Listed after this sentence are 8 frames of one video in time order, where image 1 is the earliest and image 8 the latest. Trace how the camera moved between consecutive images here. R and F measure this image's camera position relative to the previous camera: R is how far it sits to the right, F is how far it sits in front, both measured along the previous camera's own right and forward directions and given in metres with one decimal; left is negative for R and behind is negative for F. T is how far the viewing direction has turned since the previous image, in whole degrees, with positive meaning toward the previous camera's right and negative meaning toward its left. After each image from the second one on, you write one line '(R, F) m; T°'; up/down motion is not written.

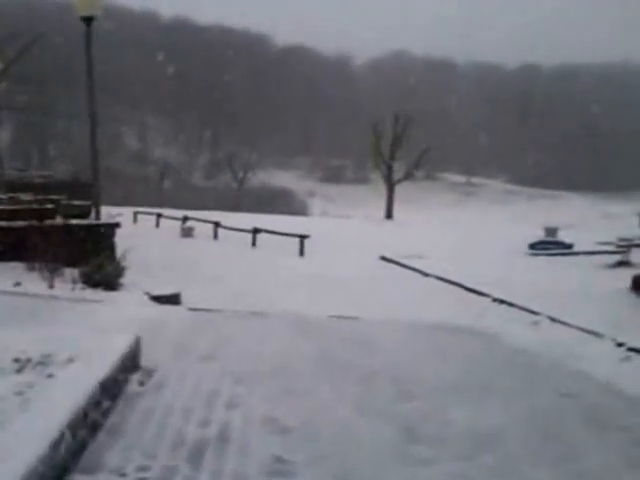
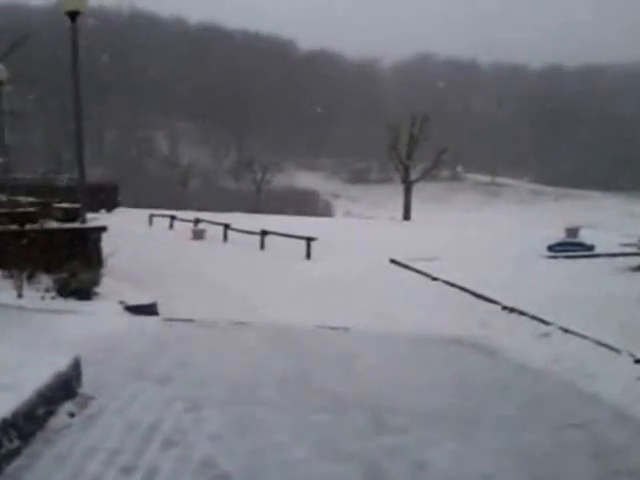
(+0.3, +0.7) m; -2°
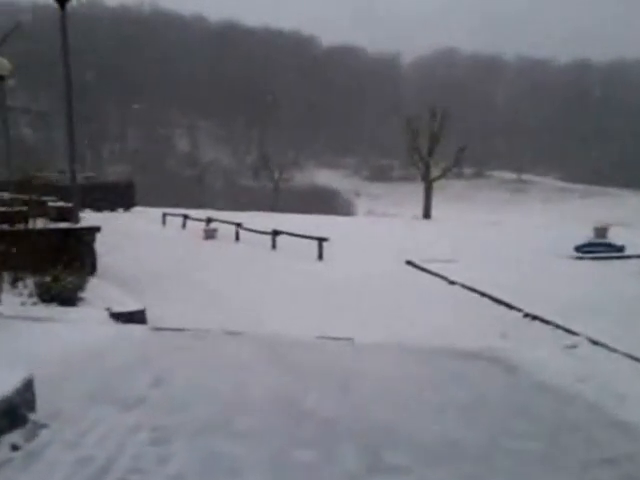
(+0.2, +0.7) m; -2°
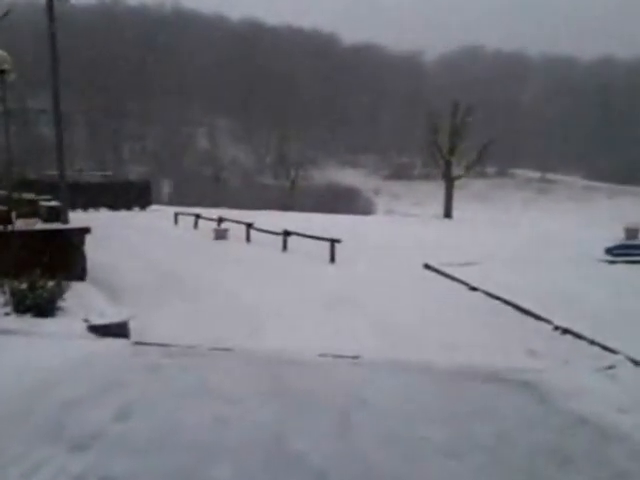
(+0.1, +0.8) m; -1°
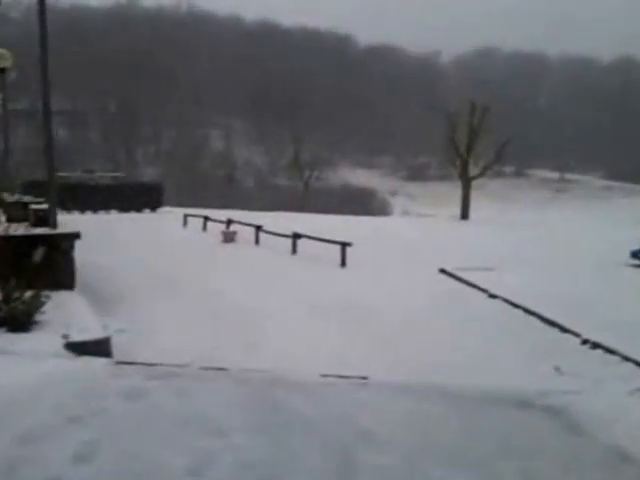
(+0.1, +0.6) m; -1°
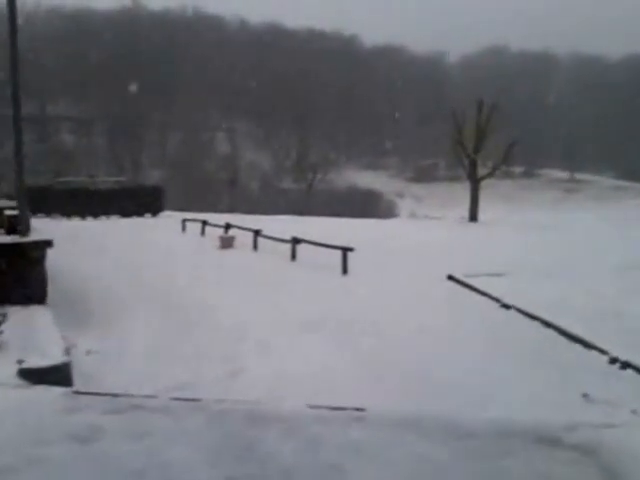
(+0.1, +0.7) m; 0°
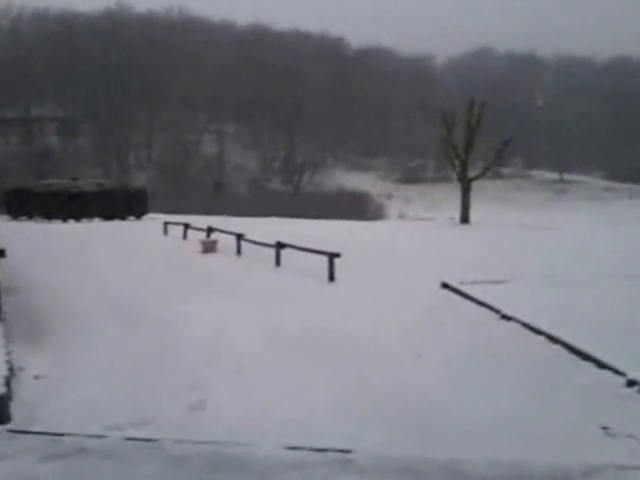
(+0.1, +0.7) m; +1°
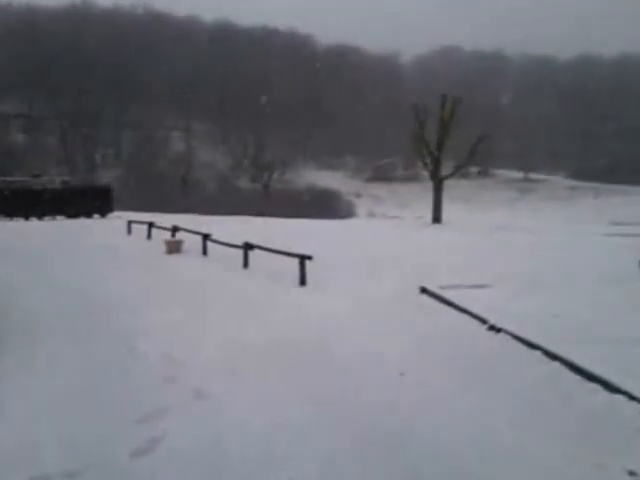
(0.0, +0.6) m; +2°
